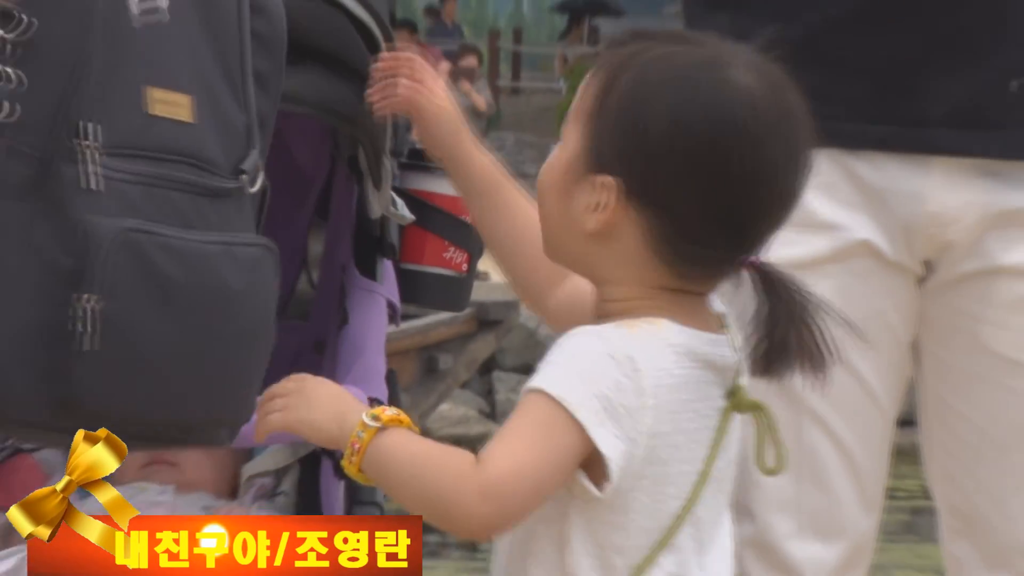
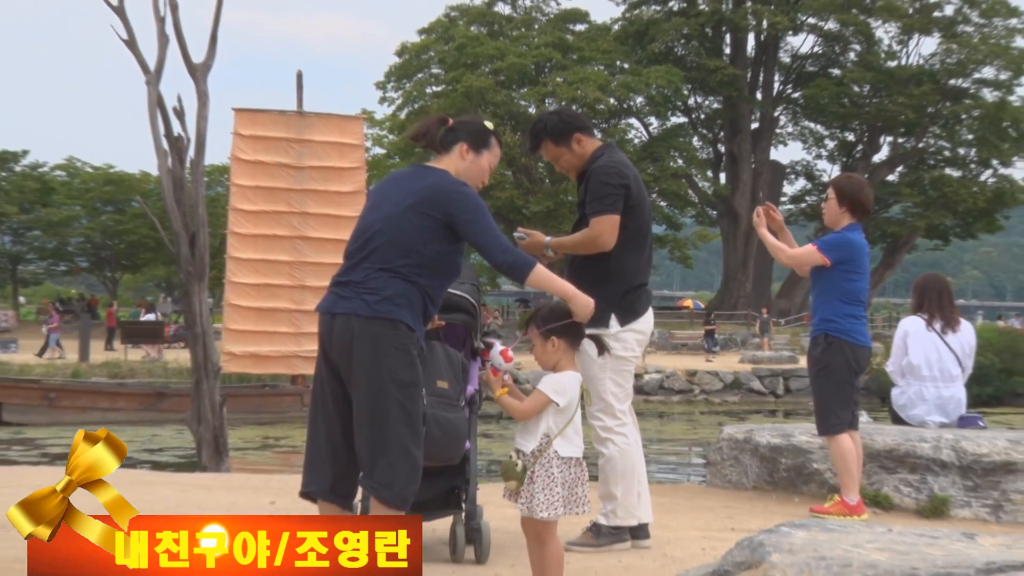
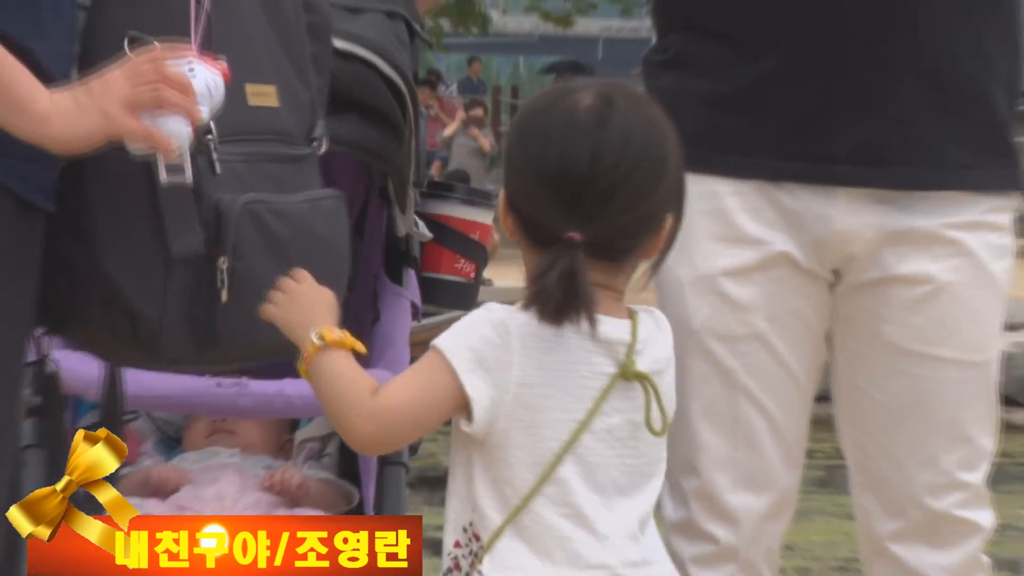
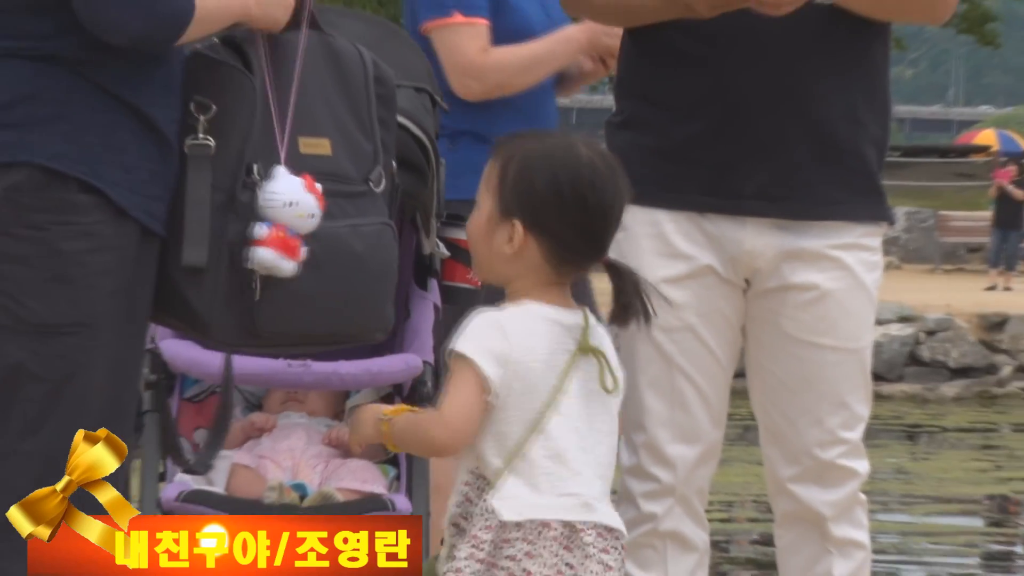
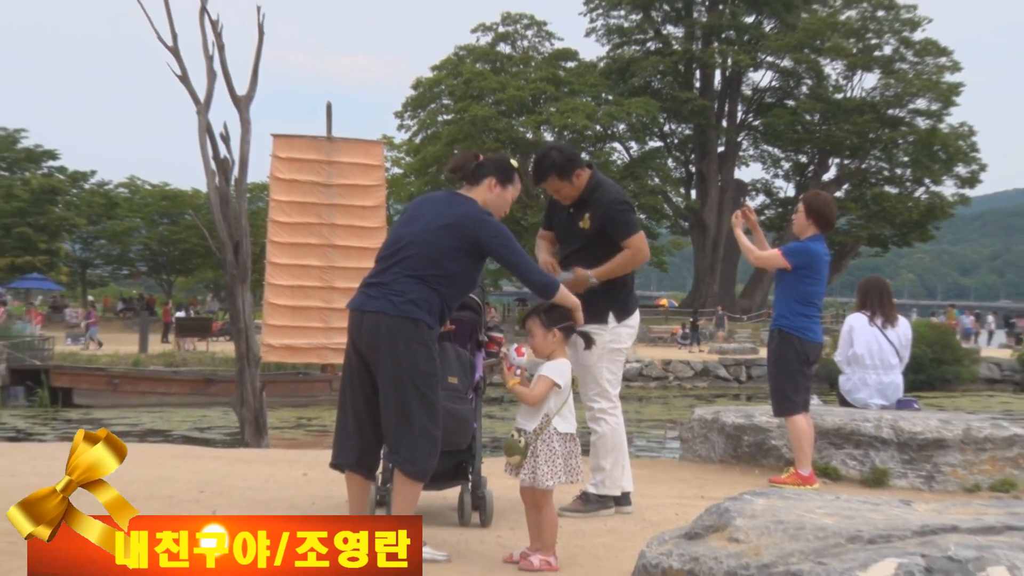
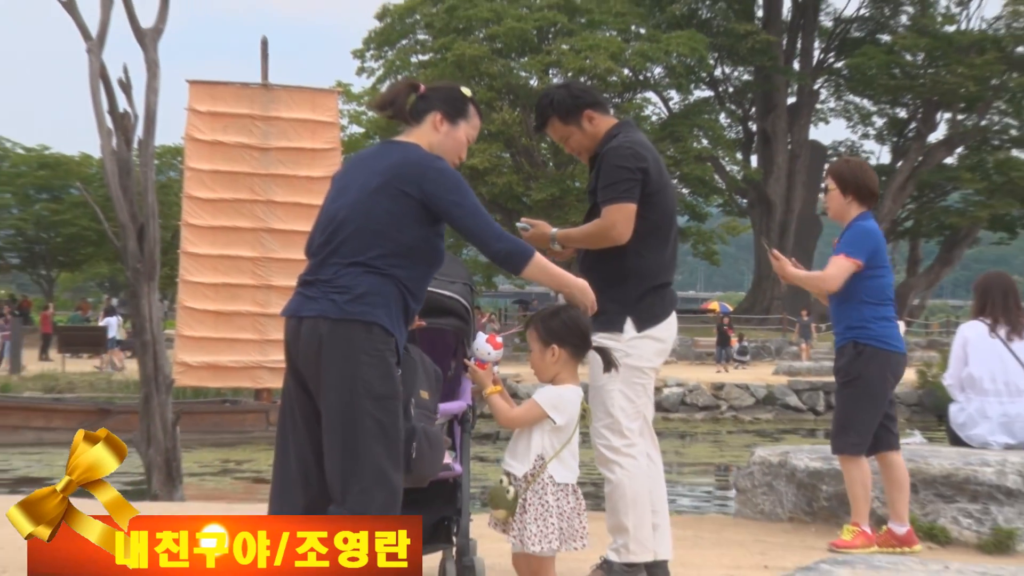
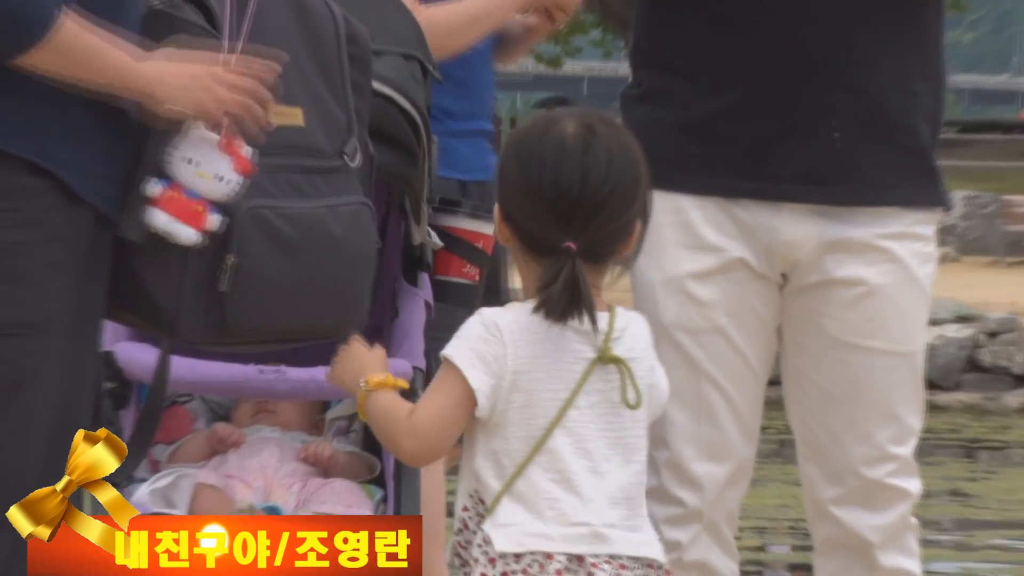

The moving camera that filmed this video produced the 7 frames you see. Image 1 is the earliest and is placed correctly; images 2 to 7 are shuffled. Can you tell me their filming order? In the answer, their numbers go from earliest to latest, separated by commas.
3, 7, 4, 6, 2, 5
